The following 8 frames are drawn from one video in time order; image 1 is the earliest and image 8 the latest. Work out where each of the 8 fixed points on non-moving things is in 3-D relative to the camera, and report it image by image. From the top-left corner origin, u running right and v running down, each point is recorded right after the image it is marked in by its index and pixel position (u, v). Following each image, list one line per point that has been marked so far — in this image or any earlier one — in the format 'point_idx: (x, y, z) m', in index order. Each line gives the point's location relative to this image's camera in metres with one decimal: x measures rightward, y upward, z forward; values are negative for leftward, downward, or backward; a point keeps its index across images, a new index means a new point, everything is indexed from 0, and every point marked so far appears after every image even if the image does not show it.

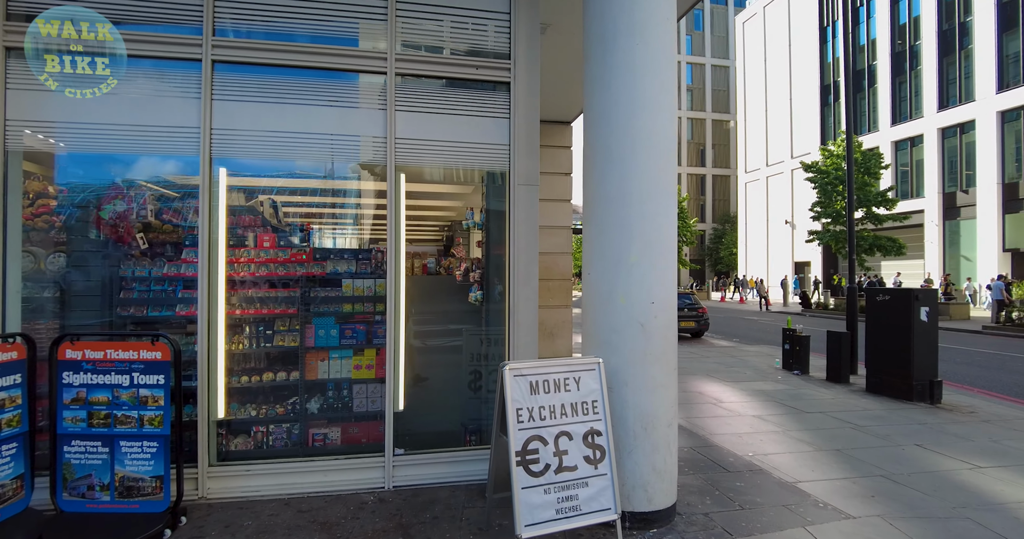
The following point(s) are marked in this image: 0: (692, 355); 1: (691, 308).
0: (+3.8, -1.8, +11.2) m
1: (+4.9, -1.1, +14.7) m
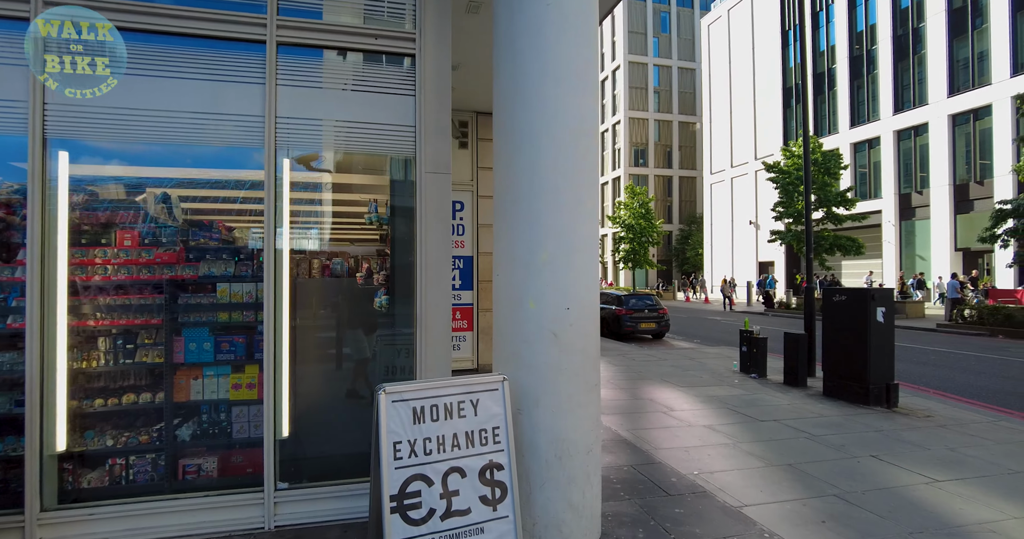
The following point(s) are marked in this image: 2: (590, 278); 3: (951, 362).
0: (+2.8, -1.8, +10.9) m
1: (+3.8, -1.1, +14.4) m
2: (+0.4, 0.0, +2.8) m
3: (+9.1, -1.9, +11.1) m
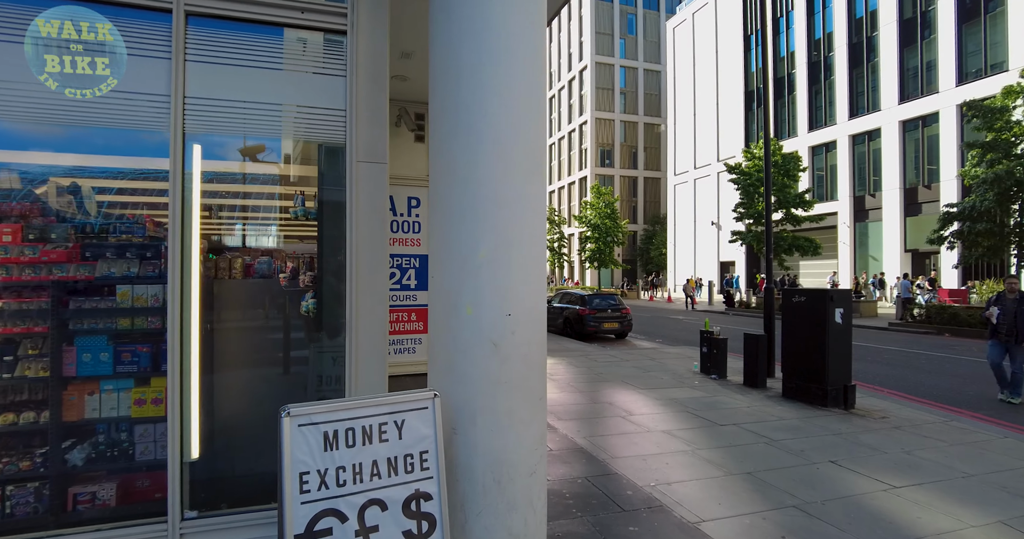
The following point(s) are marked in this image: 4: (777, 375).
0: (+2.0, -1.8, +10.8) m
1: (+2.8, -1.1, +14.4) m
2: (+0.1, -0.1, +2.5) m
3: (+8.3, -1.9, +11.4) m
4: (+4.5, -1.8, +9.0) m
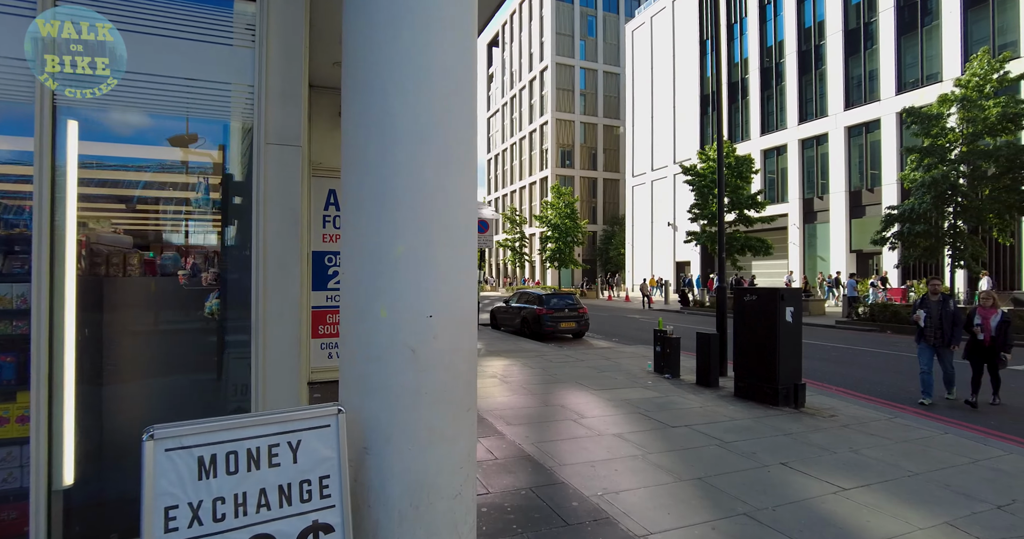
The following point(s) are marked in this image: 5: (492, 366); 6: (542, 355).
0: (+1.1, -1.8, +10.6) m
1: (+1.6, -1.0, +14.3) m
2: (-0.2, 0.0, +2.2) m
3: (+7.3, -1.9, +11.6) m
4: (+3.7, -1.8, +9.0) m
5: (-0.4, -1.7, +9.4) m
6: (+0.6, -1.8, +11.0) m
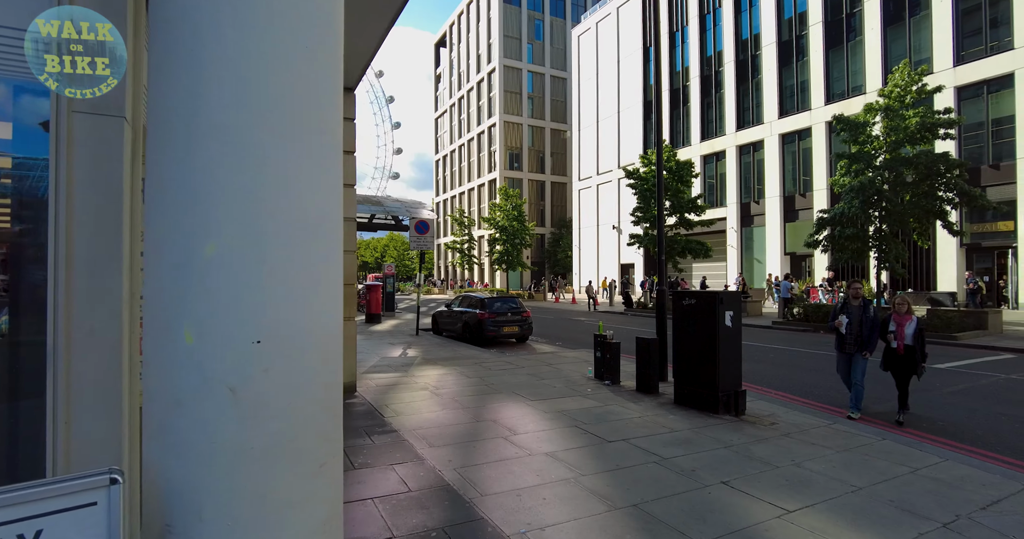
0: (-0.1, -1.8, +10.2) m
1: (+0.1, -1.1, +13.8) m
2: (-0.6, -0.1, +1.7) m
3: (+6.0, -2.0, +11.7) m
4: (+2.6, -1.8, +8.8) m
5: (-1.4, -1.8, +8.8) m
6: (-0.6, -1.8, +10.5) m
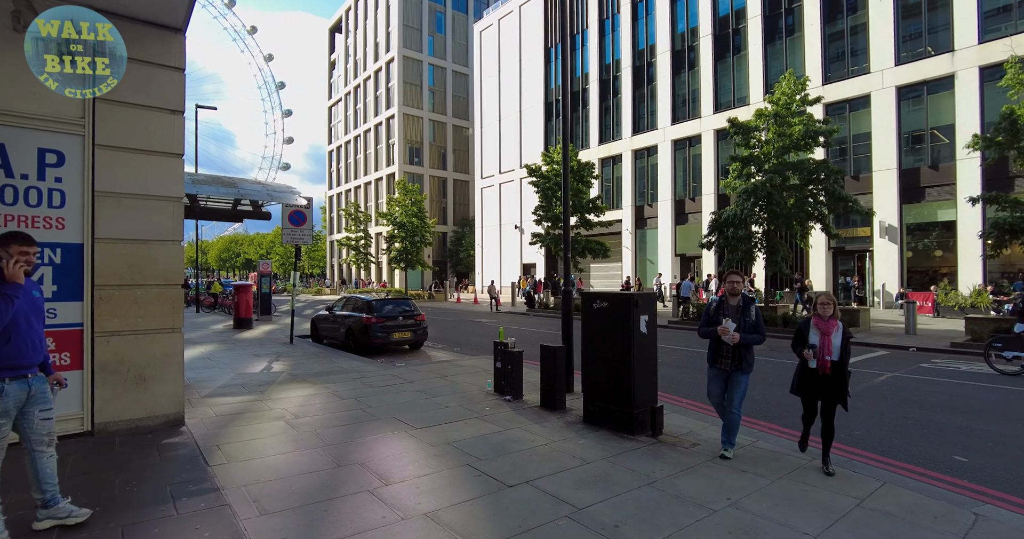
0: (-1.9, -1.8, +8.7) m
1: (-2.4, -1.1, +12.4) m
2: (-0.9, 0.0, +0.3) m
3: (+3.8, -2.0, +11.4) m
4: (+1.0, -1.8, +7.9) m
5: (-3.0, -1.7, +7.1) m
6: (-2.5, -1.8, +9.0) m
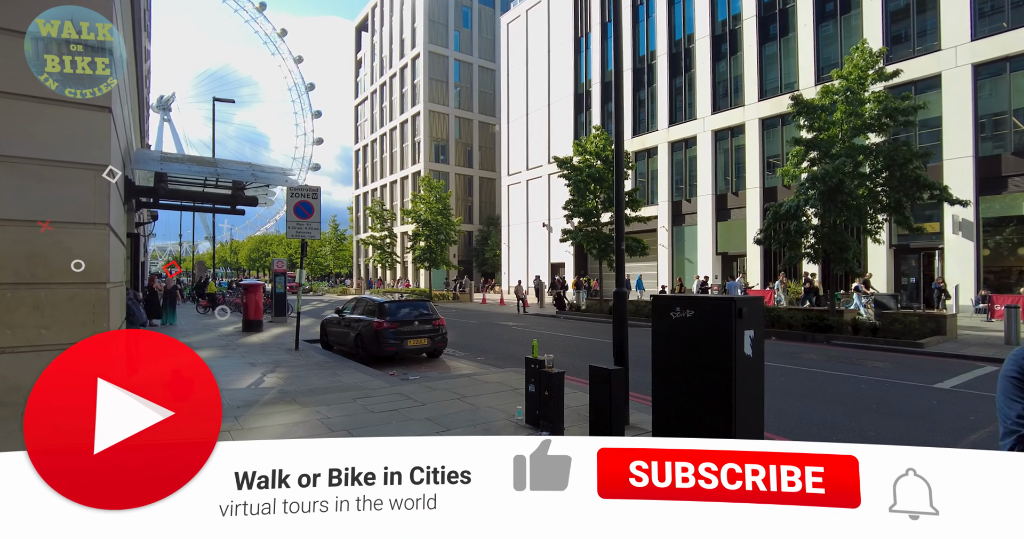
0: (-1.5, -1.7, +7.1) m
1: (-1.8, -1.0, +10.8) m
2: (-0.8, 0.0, -1.4) m
3: (+4.4, -1.9, +9.5) m
4: (+1.4, -1.7, +6.1) m
5: (-2.6, -1.7, +5.6) m
6: (-2.0, -1.7, +7.4) m
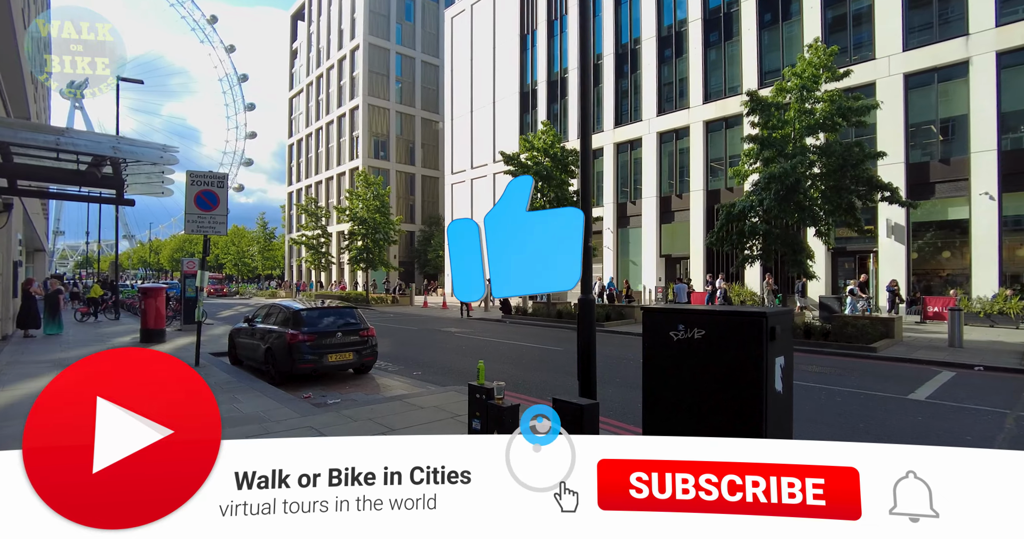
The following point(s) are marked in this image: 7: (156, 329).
0: (-2.1, -1.7, +5.6) m
1: (-2.8, -1.0, +9.2) m
2: (-0.6, 0.0, -2.7) m
3: (+3.5, -2.0, +8.6) m
4: (+0.8, -1.8, +5.0) m
5: (-3.1, -1.7, +4.0) m
6: (-2.7, -1.7, +5.8) m
7: (-9.5, -1.6, +14.3) m
